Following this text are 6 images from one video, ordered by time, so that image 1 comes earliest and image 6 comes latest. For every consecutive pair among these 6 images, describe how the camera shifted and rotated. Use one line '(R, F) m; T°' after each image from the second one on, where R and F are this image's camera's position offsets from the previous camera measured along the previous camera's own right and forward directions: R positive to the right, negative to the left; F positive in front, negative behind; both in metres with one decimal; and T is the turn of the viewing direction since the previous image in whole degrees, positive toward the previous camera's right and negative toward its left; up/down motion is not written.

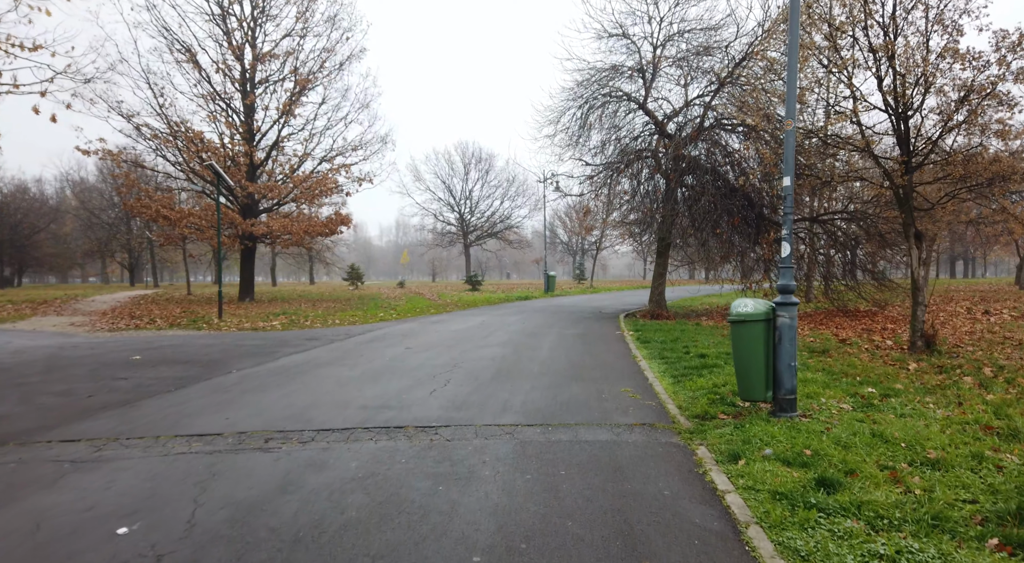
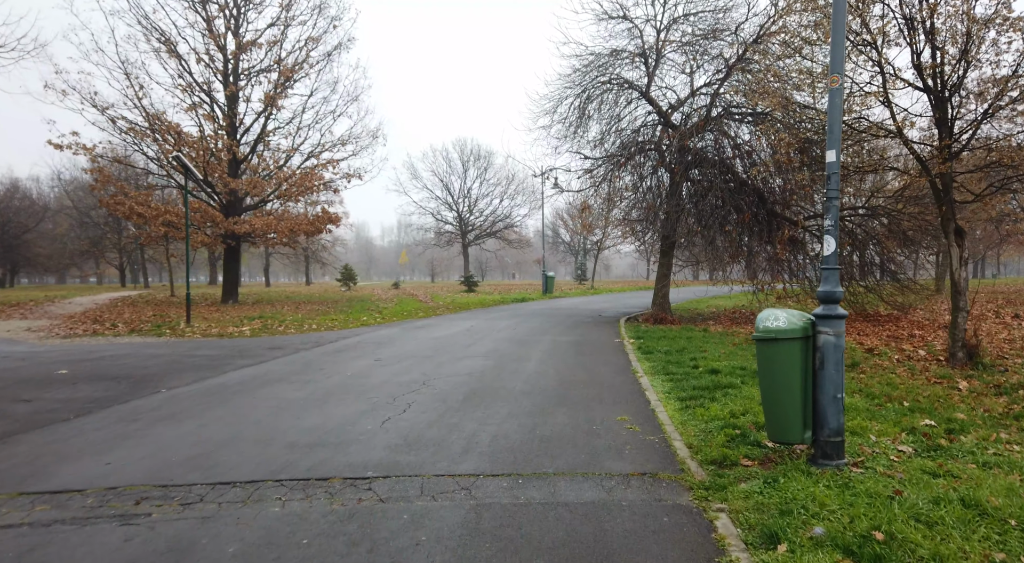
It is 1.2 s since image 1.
(+0.3, +1.2) m; 0°
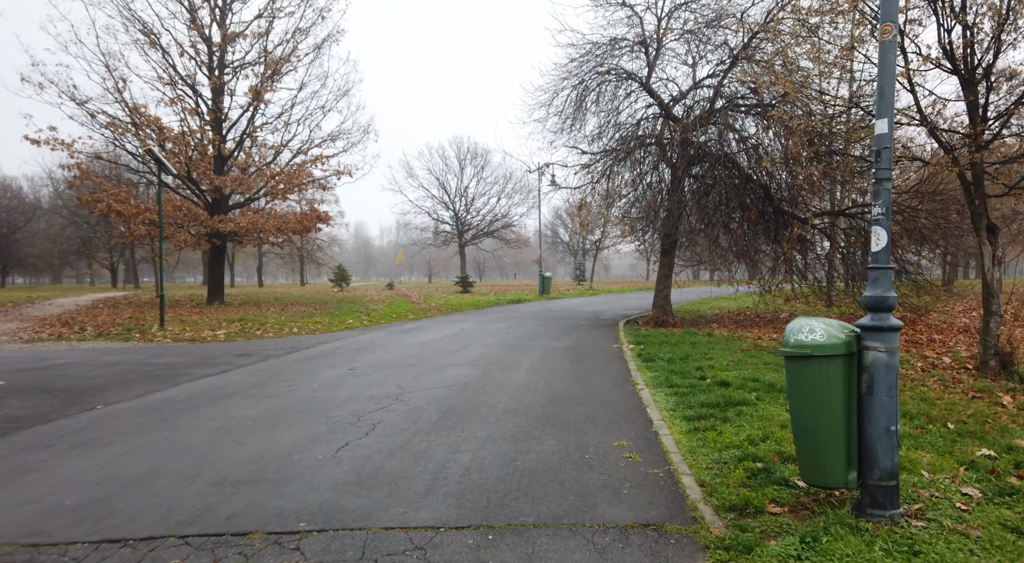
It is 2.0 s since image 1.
(+0.2, +0.8) m; 0°
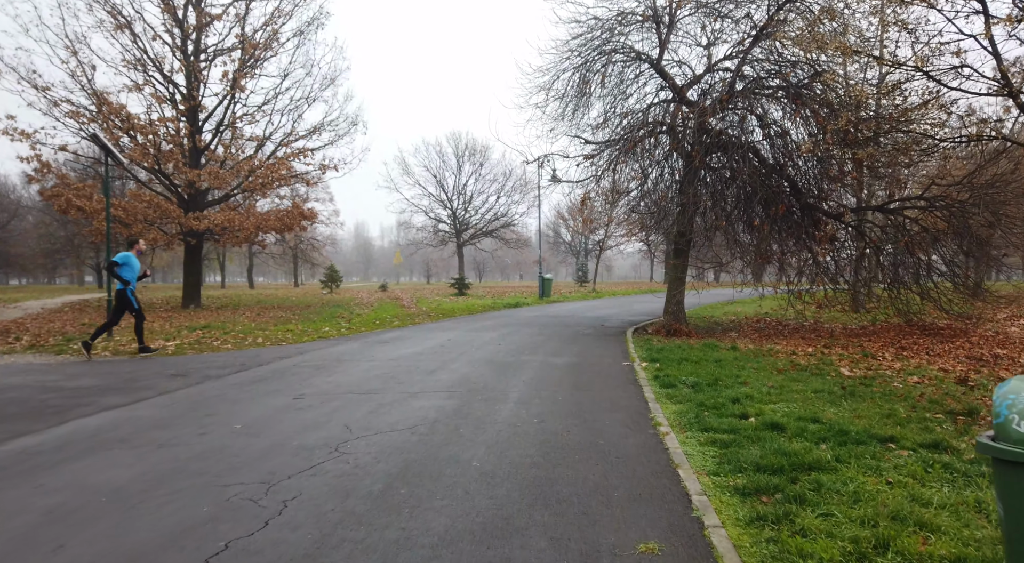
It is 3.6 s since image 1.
(+0.2, +1.6) m; 0°
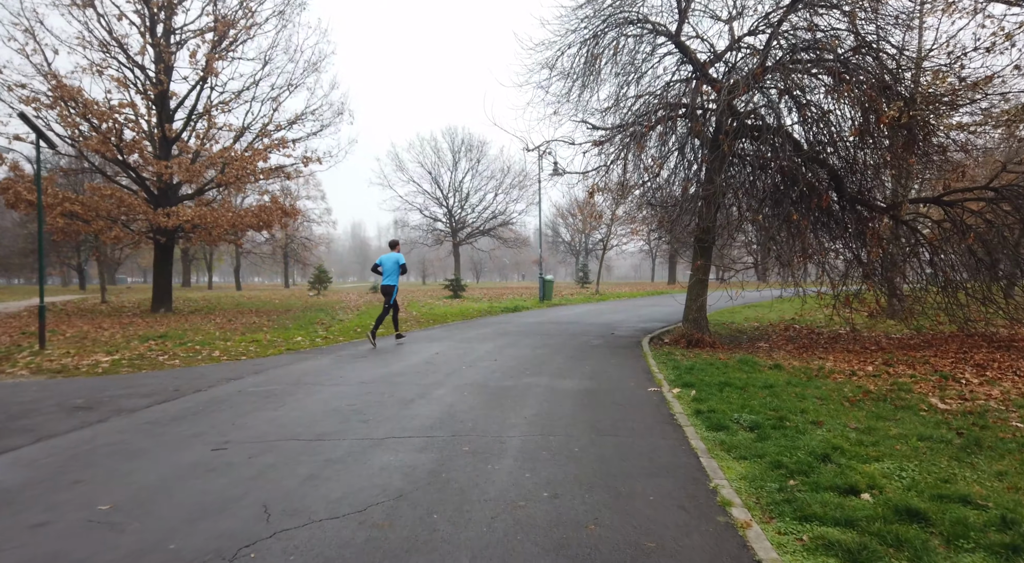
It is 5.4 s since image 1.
(0.0, +1.7) m; 0°
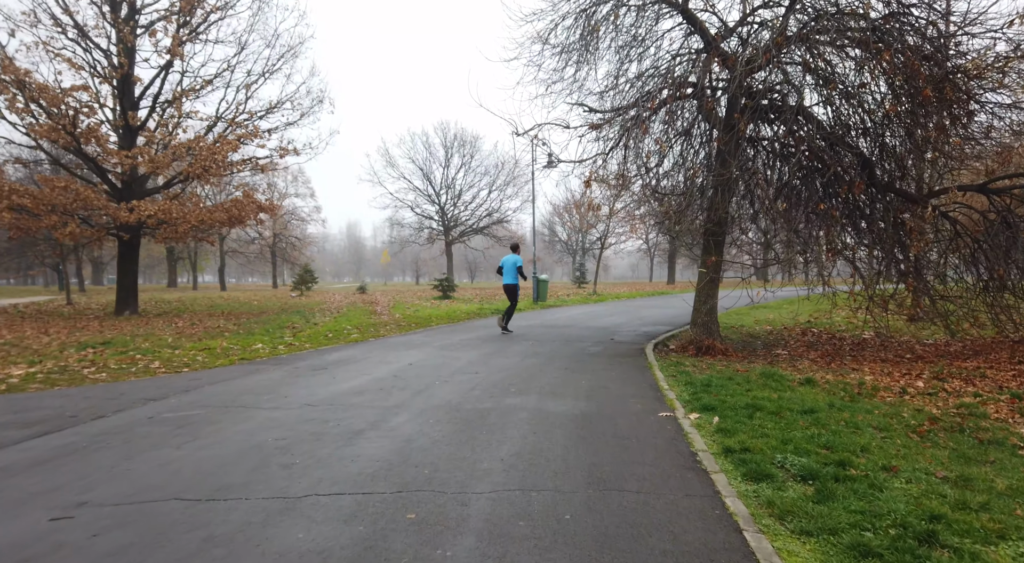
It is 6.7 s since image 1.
(+0.2, +1.3) m; 0°
